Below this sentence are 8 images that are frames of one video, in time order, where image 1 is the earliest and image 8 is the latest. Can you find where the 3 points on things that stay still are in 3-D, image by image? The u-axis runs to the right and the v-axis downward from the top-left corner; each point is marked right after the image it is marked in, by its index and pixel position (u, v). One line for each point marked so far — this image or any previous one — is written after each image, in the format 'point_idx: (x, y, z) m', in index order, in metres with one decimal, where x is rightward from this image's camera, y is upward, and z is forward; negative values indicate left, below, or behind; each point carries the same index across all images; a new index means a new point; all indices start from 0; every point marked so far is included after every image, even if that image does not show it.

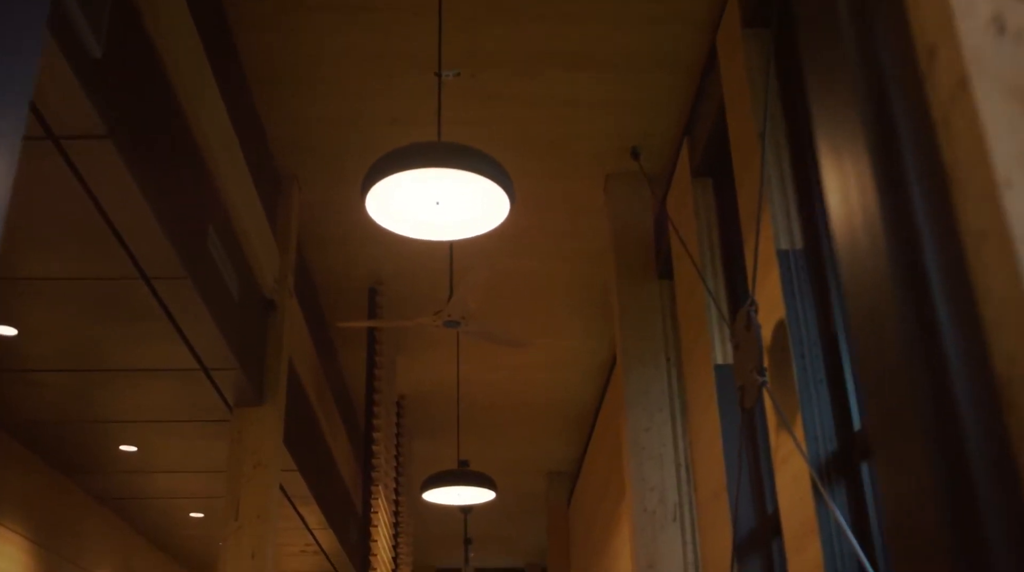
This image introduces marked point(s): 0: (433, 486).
0: (-0.5, -1.4, +7.3) m
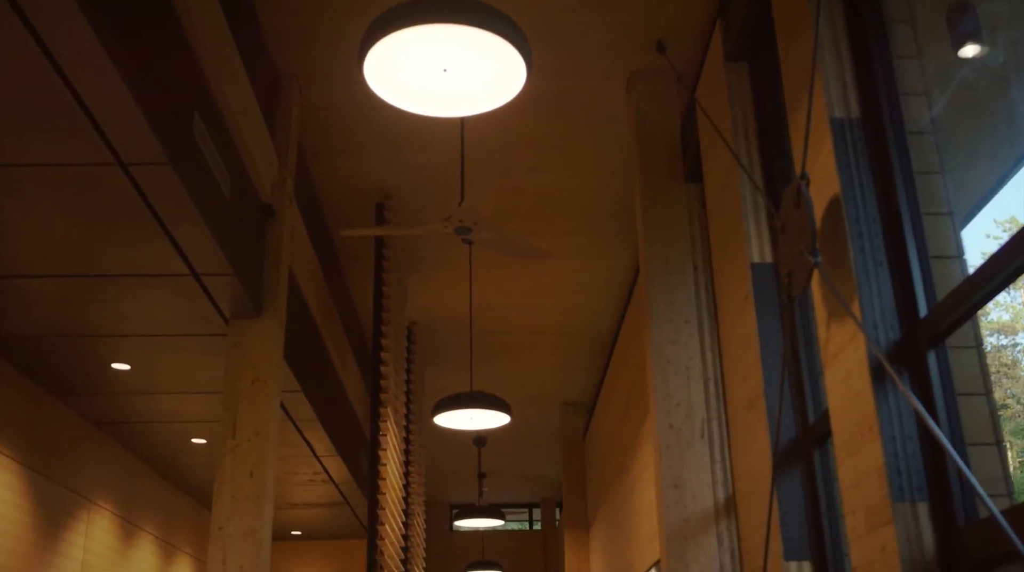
0: (-0.4, -0.8, +7.0) m
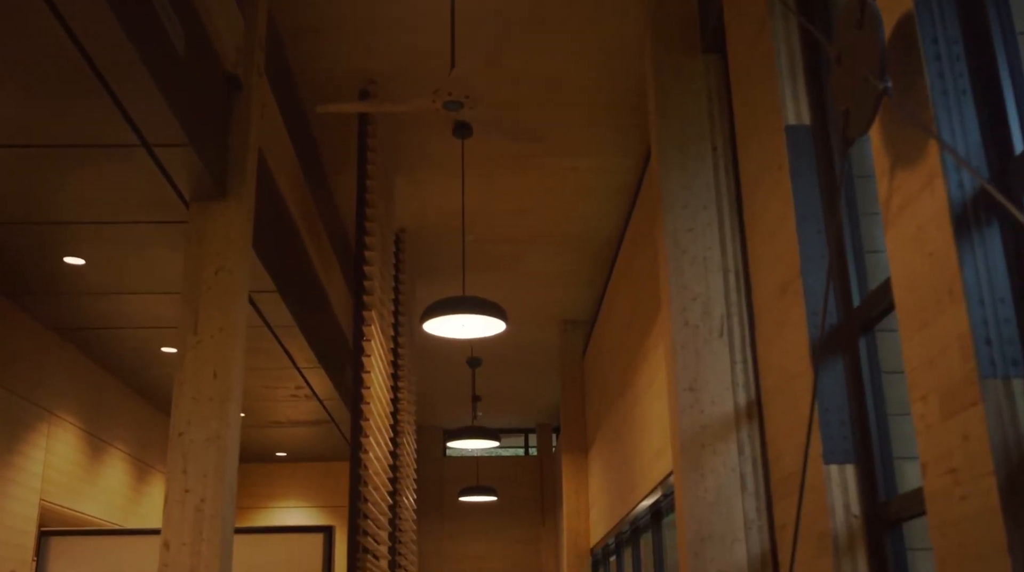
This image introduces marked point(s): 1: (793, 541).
0: (-0.5, -0.2, +6.4) m
1: (+1.0, -0.9, +3.6) m
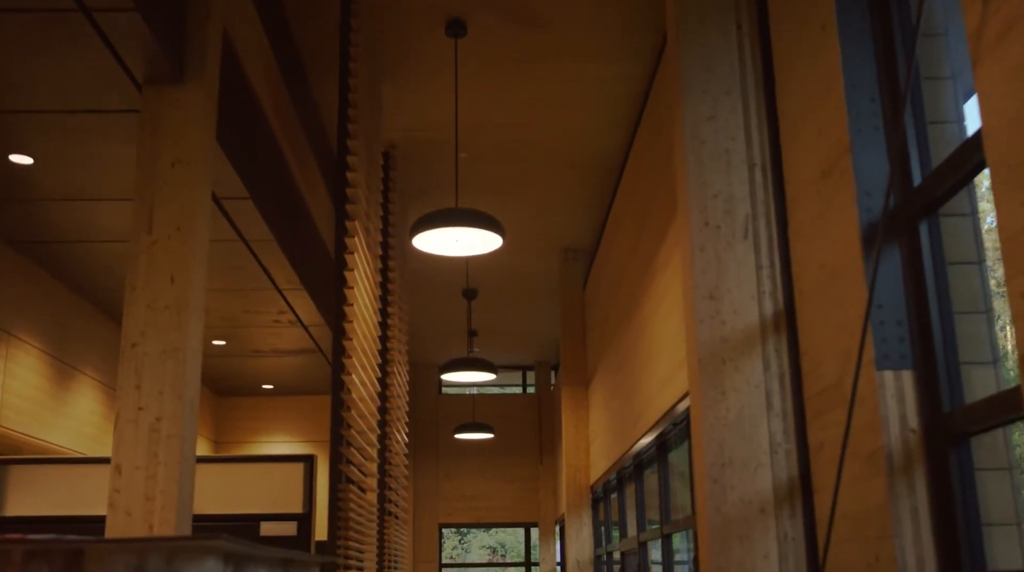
0: (-0.5, +0.3, +5.9) m
1: (+1.0, -0.5, +3.1) m
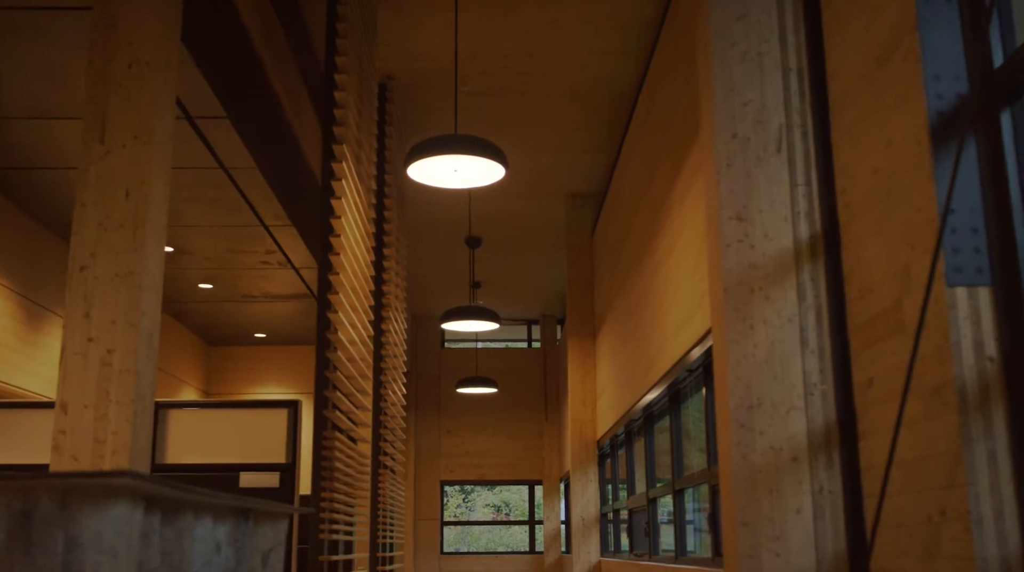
0: (-0.5, +0.7, +5.4) m
1: (+1.0, -0.3, +2.6) m
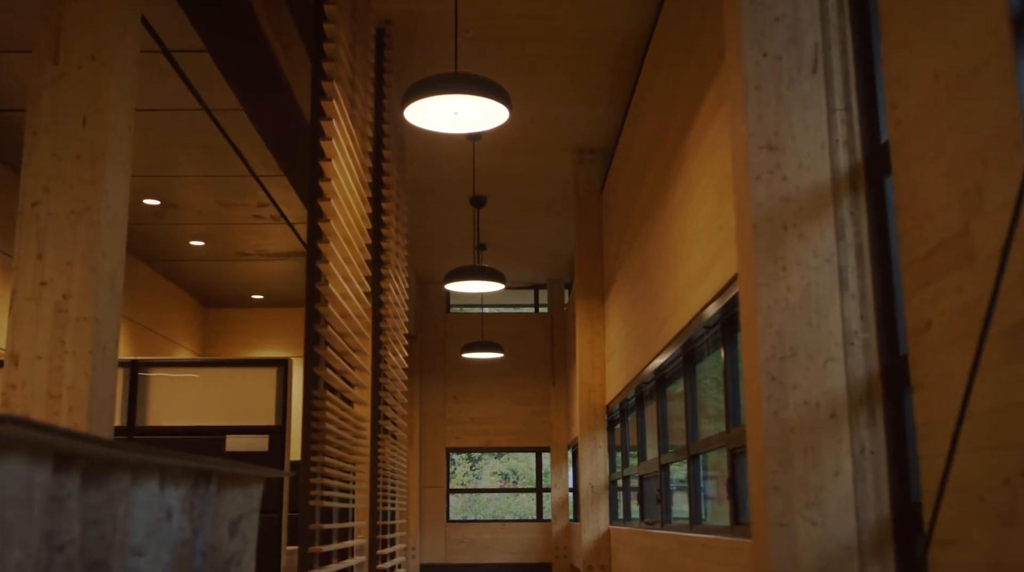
0: (-0.4, +0.9, +5.0) m
1: (+1.0, -0.1, +2.2) m
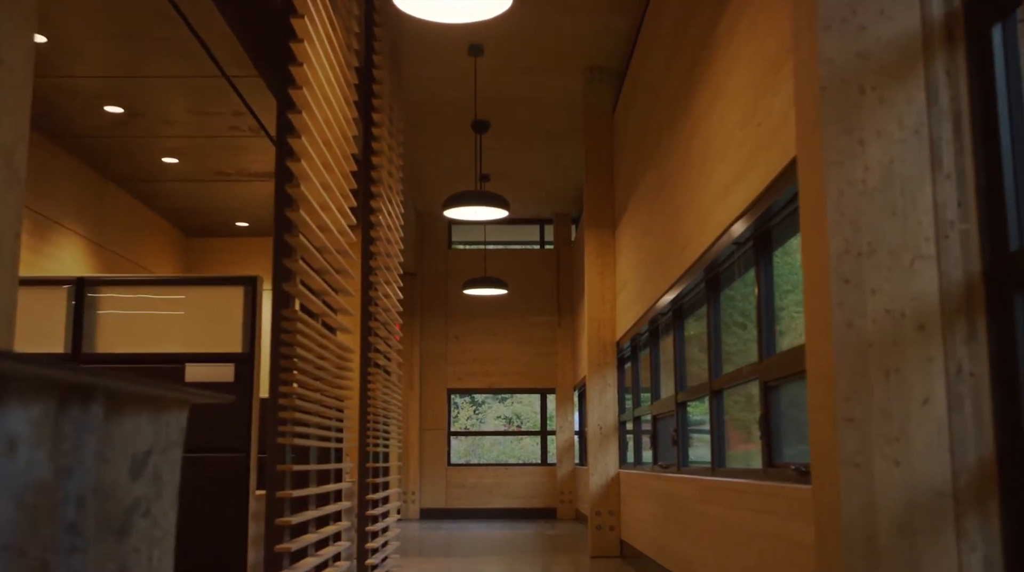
0: (-0.4, +1.3, +4.3) m
1: (+1.0, +0.1, +1.6) m
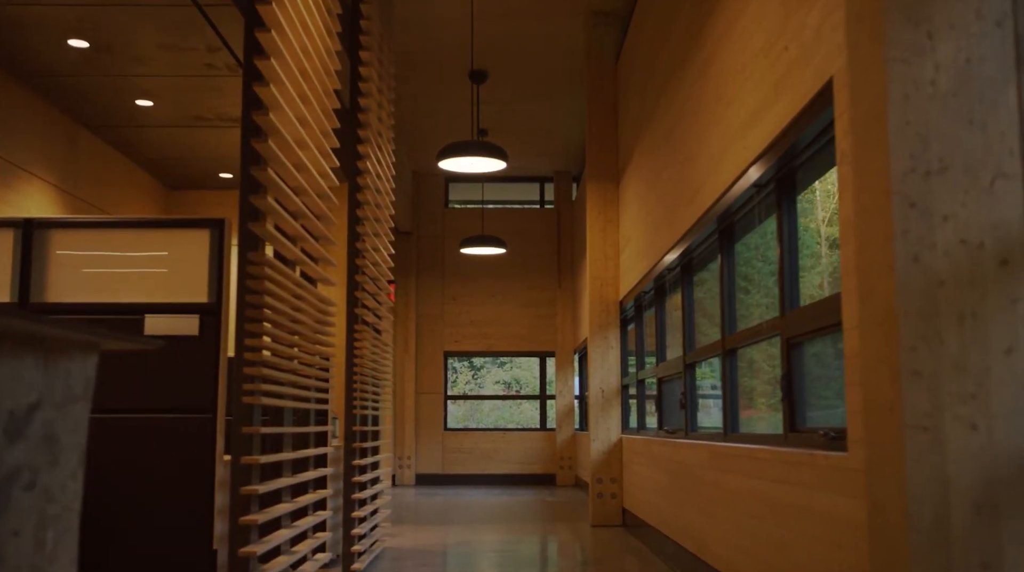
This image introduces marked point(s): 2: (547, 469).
0: (-0.4, +1.5, +3.9) m
1: (+0.9, +0.2, +1.2) m
2: (+0.4, -2.1, +12.0) m
